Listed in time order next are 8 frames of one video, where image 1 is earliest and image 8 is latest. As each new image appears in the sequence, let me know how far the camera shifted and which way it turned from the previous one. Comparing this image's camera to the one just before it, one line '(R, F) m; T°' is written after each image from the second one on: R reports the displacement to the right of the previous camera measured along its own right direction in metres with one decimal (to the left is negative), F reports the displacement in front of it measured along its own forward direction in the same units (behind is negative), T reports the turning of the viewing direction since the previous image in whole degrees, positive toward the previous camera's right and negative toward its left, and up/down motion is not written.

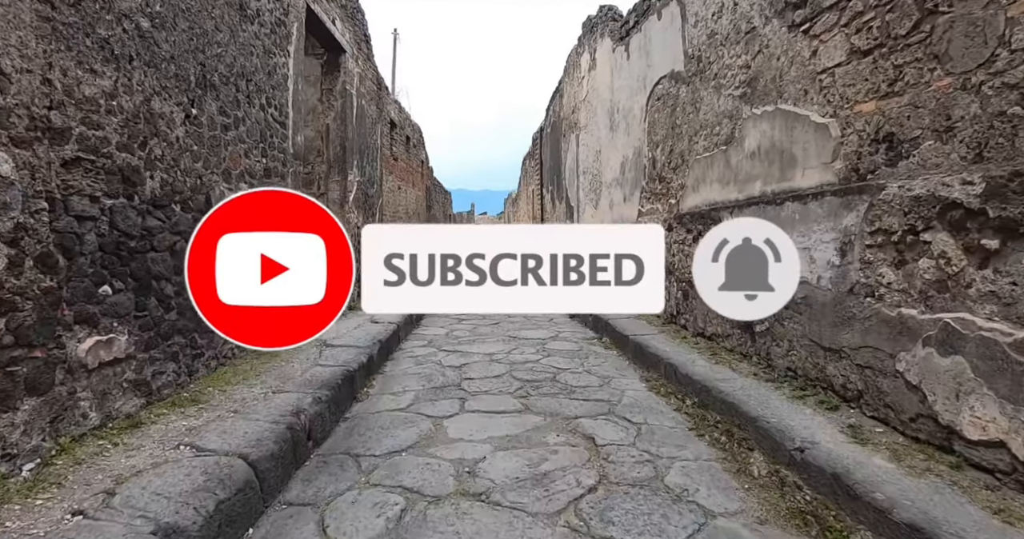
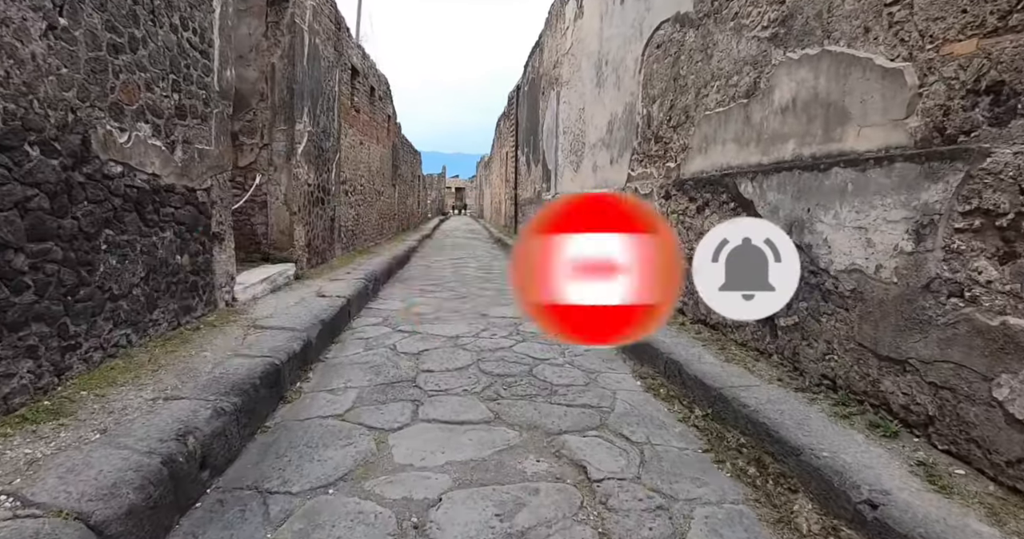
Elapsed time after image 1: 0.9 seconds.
(0.0, +0.7) m; +3°
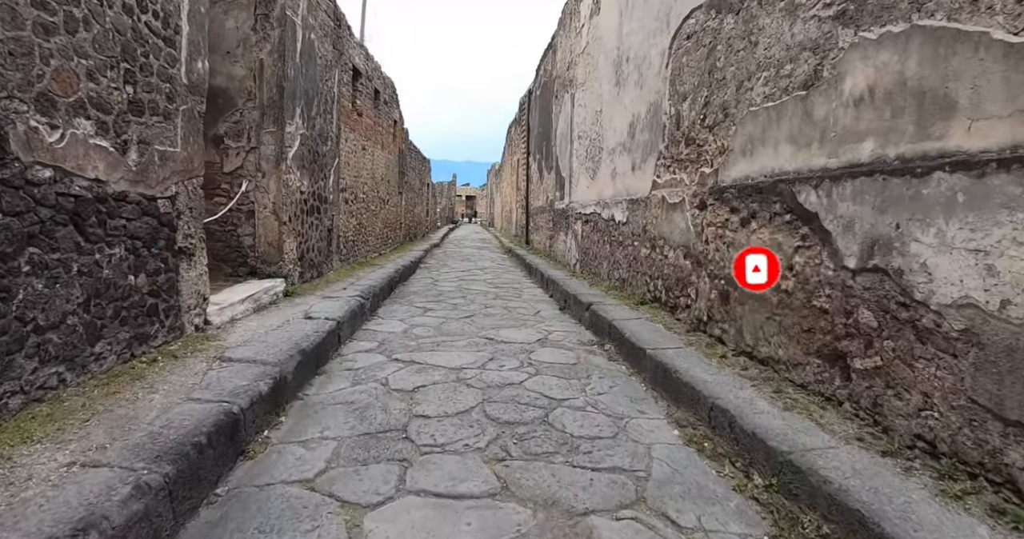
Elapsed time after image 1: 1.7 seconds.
(0.0, +0.5) m; -1°
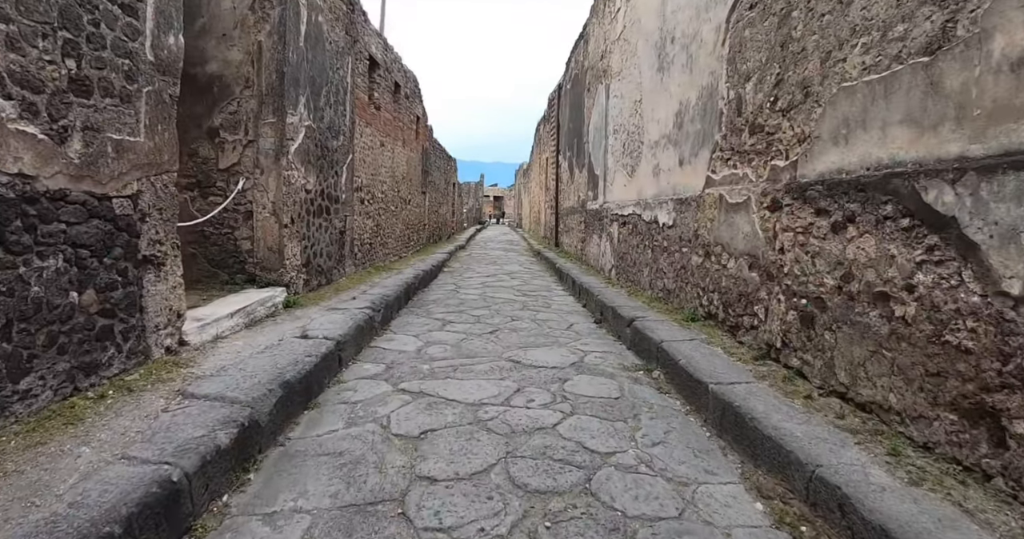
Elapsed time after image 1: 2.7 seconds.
(0.0, +0.6) m; -3°
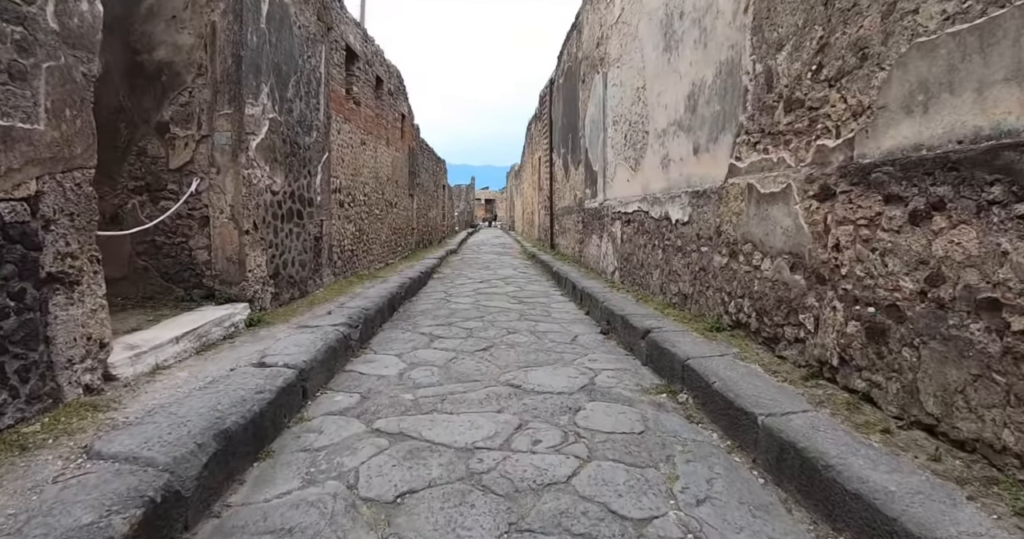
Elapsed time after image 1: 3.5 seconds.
(0.0, +0.5) m; +1°
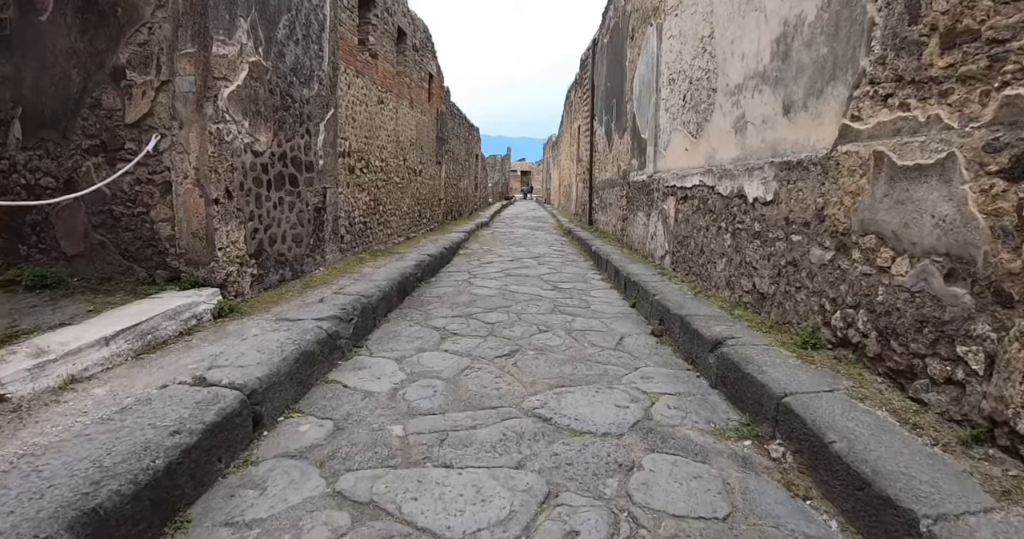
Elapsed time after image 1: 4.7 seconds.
(0.0, +0.7) m; -3°
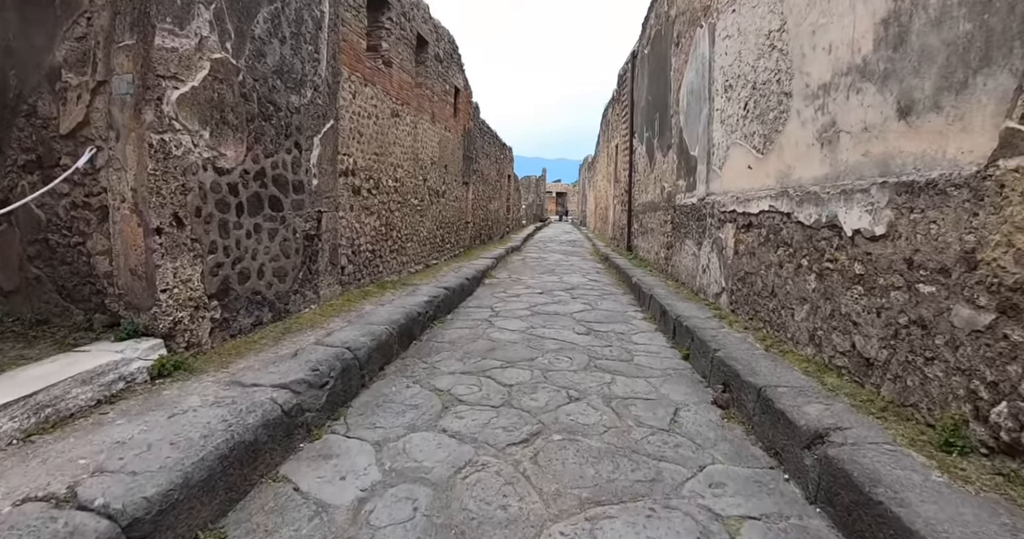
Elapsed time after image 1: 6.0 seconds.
(0.0, +0.6) m; -3°
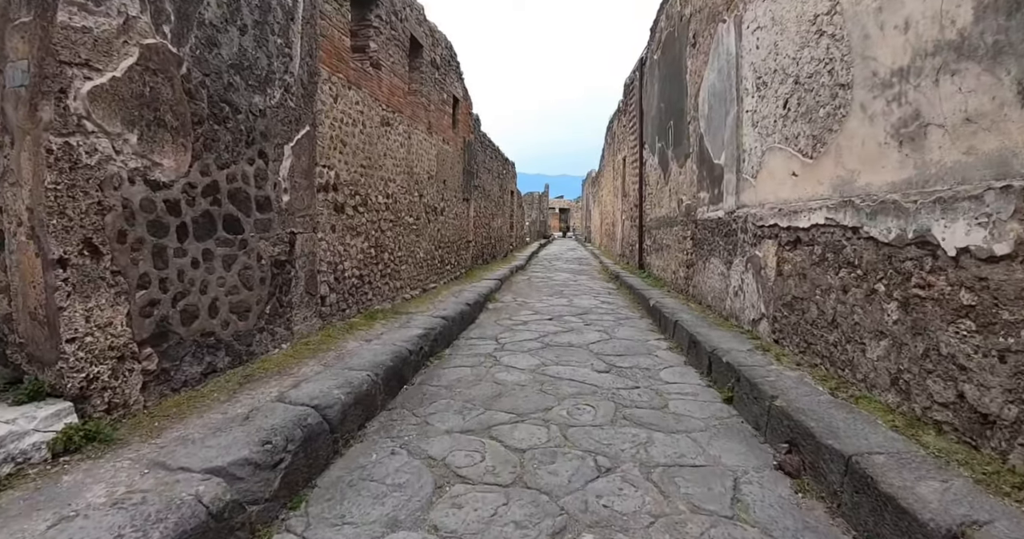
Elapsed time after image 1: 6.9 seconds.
(0.0, +0.5) m; 0°
